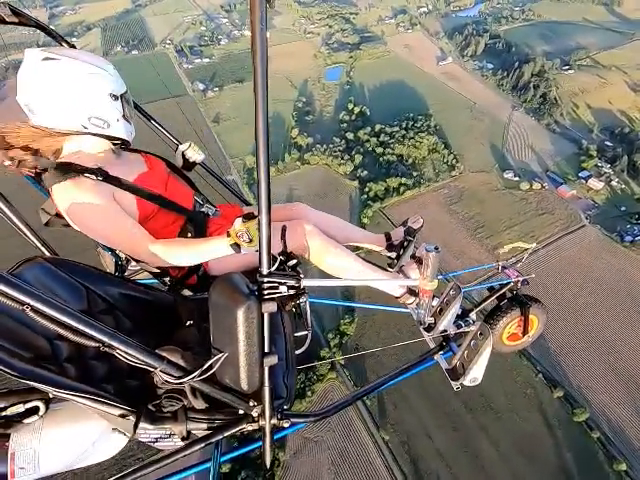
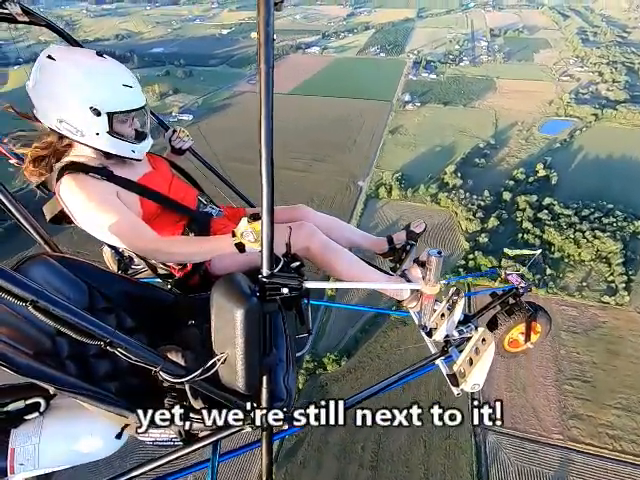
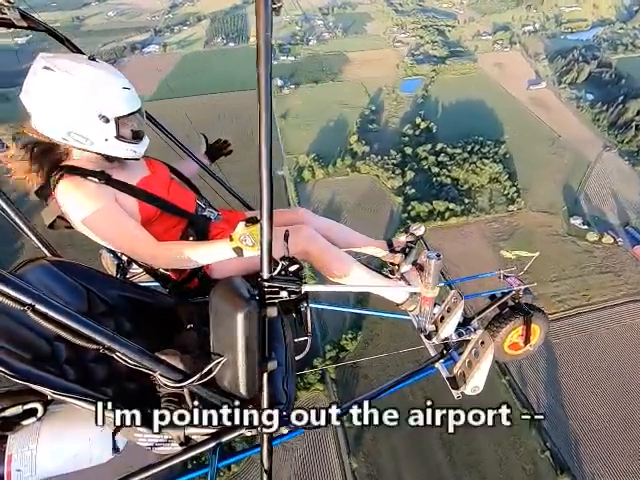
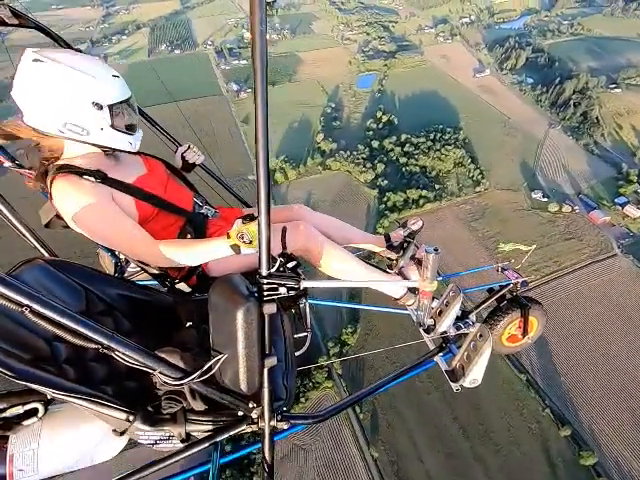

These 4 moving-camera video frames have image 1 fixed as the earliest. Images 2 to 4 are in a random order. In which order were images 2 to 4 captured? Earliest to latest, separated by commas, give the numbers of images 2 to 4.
4, 3, 2
